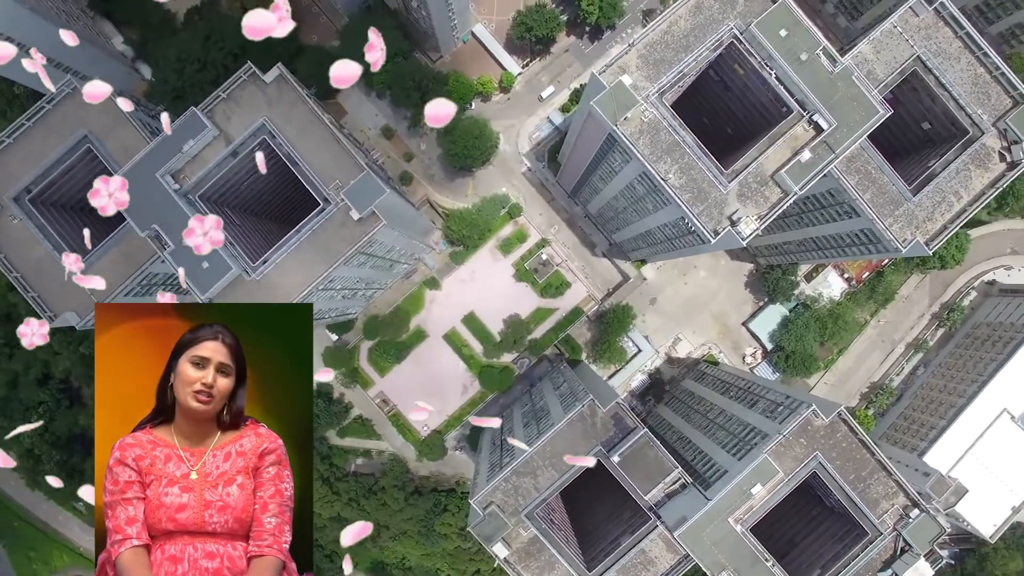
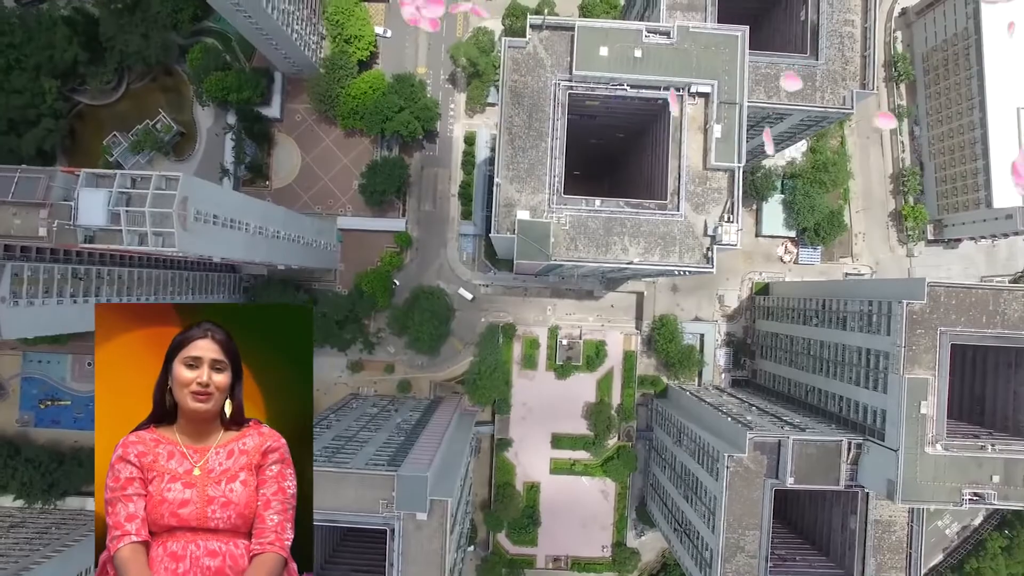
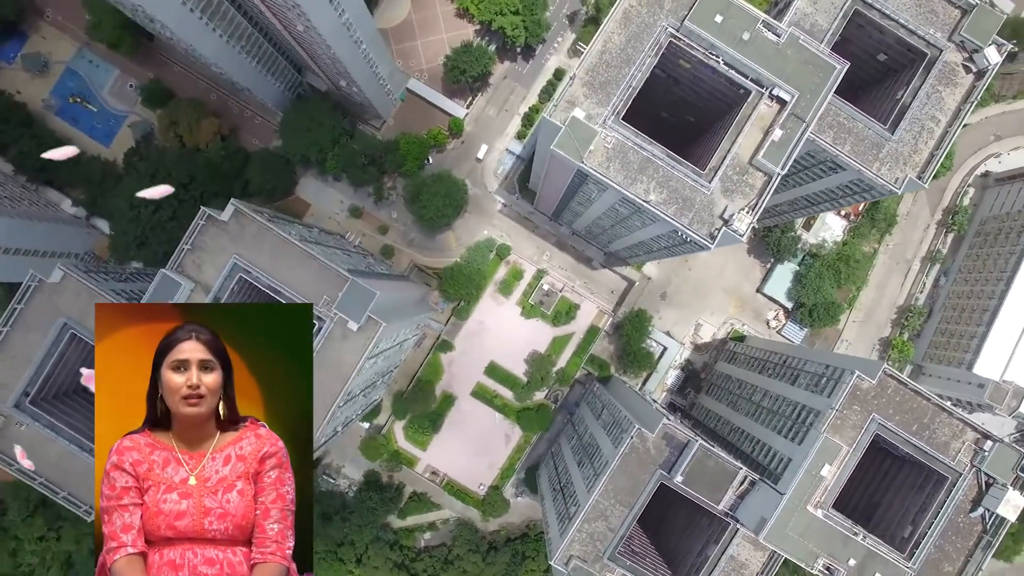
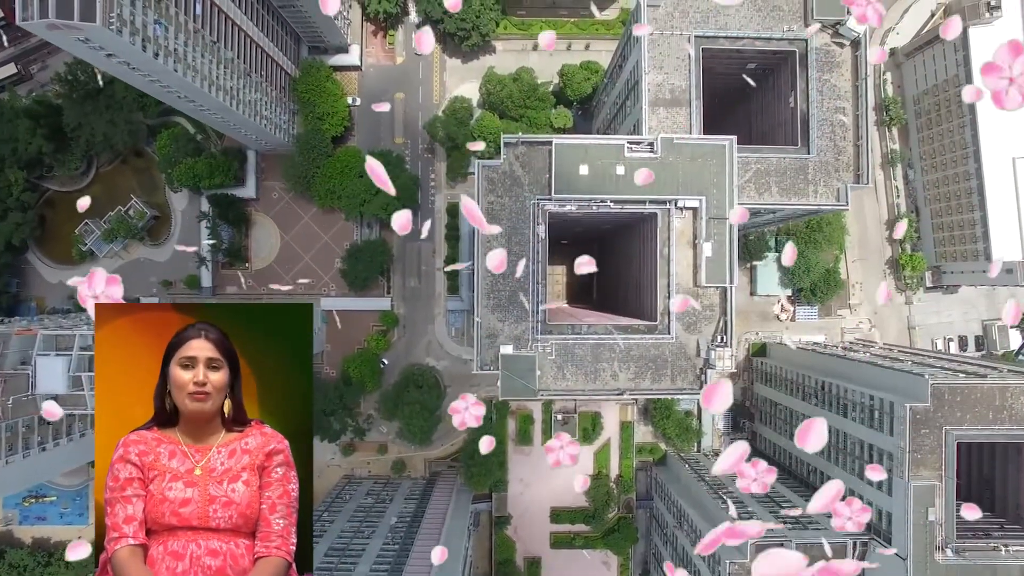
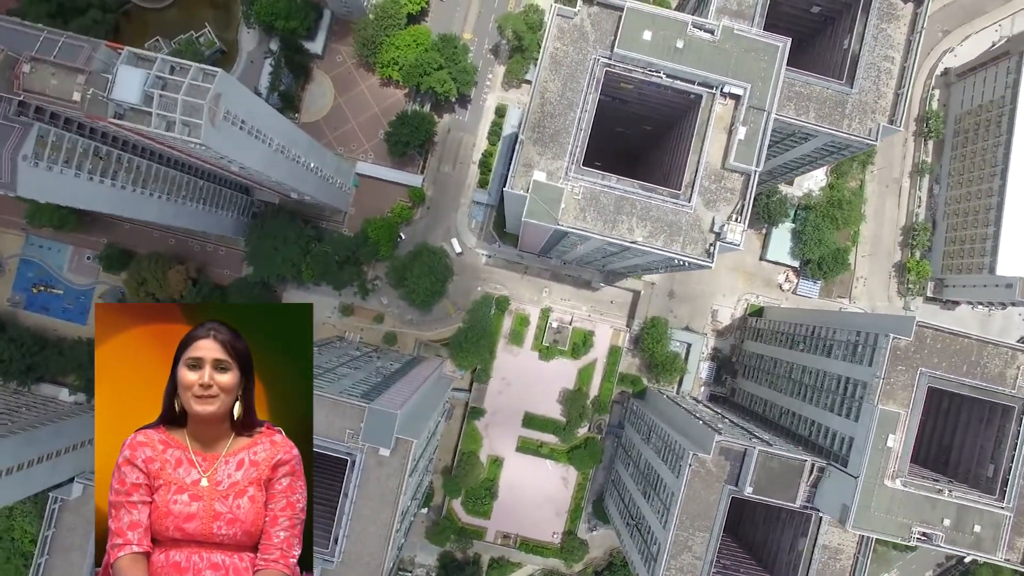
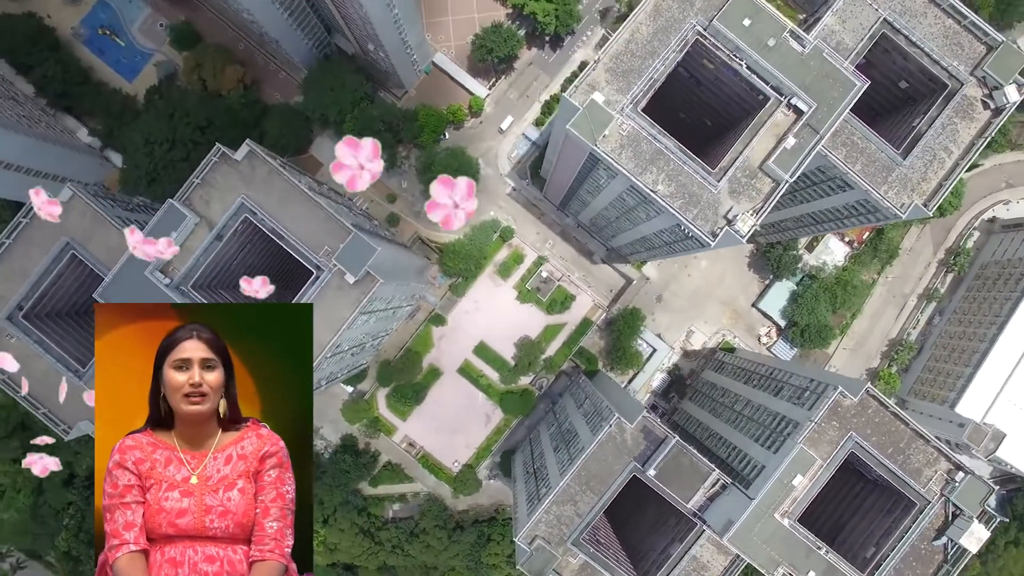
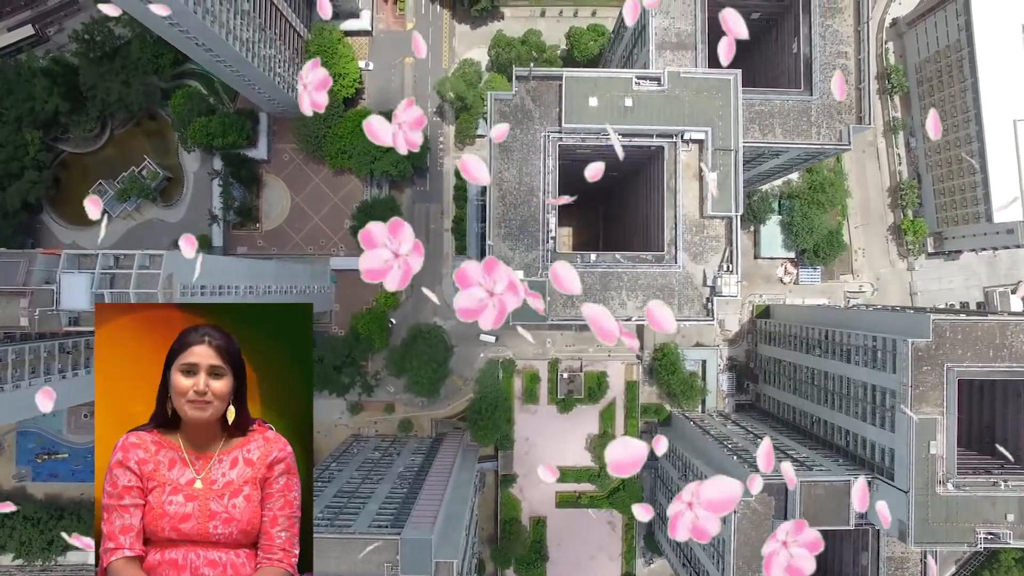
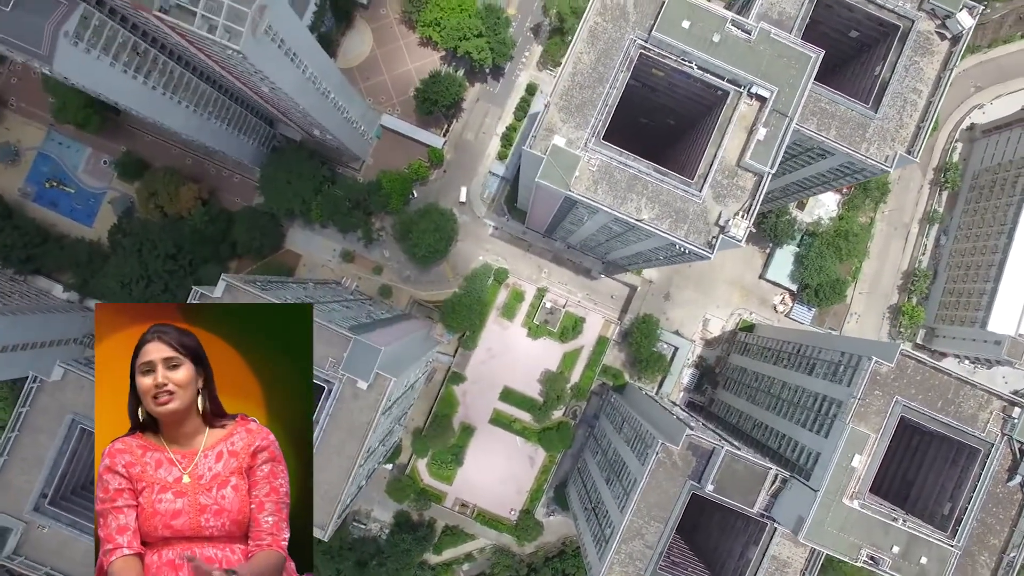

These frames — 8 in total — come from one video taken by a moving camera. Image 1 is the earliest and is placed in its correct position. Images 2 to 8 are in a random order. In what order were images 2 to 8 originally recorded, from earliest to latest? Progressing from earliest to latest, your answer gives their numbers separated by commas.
6, 3, 8, 5, 2, 7, 4
